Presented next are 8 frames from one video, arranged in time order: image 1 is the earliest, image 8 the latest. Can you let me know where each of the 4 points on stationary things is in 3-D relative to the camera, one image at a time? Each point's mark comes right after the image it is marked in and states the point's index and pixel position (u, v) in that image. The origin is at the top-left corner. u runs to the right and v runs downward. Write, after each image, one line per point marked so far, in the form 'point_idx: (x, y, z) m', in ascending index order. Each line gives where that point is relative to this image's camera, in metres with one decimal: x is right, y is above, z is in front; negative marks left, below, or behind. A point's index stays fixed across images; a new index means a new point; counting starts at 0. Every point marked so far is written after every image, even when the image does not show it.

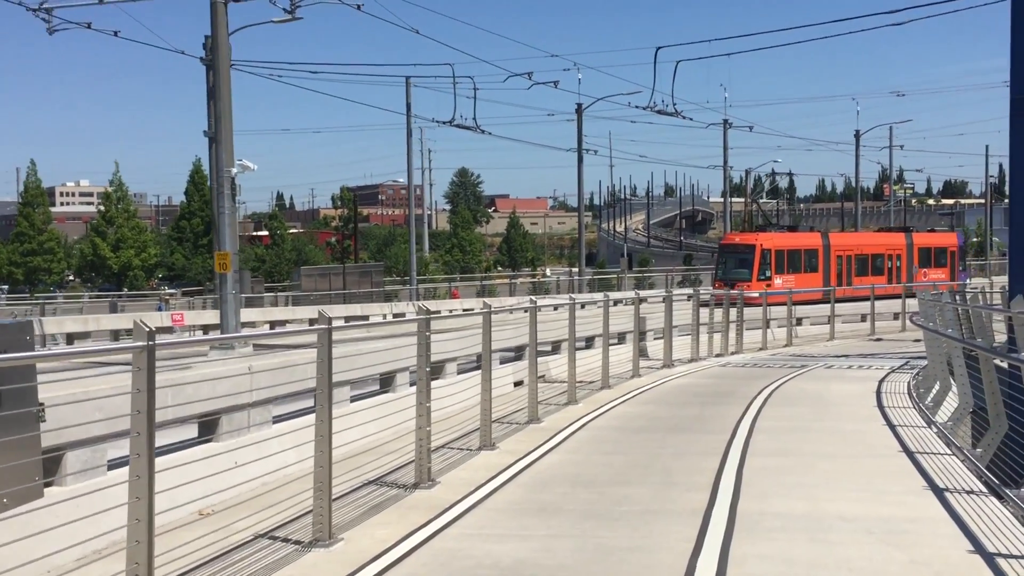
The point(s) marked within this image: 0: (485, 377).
0: (-0.3, -0.9, +10.5) m
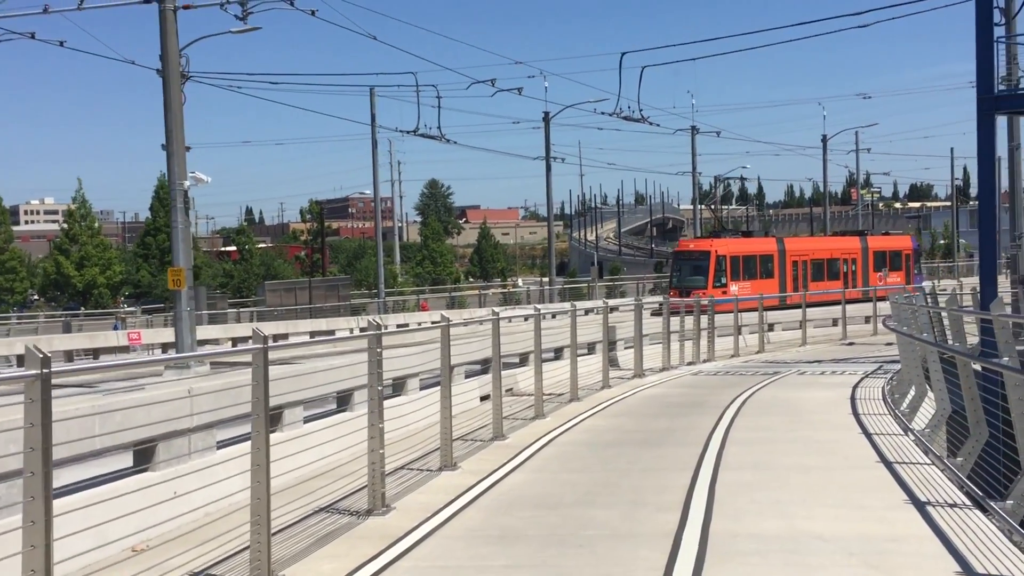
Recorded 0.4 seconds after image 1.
0: (-0.7, -1.1, +10.0) m
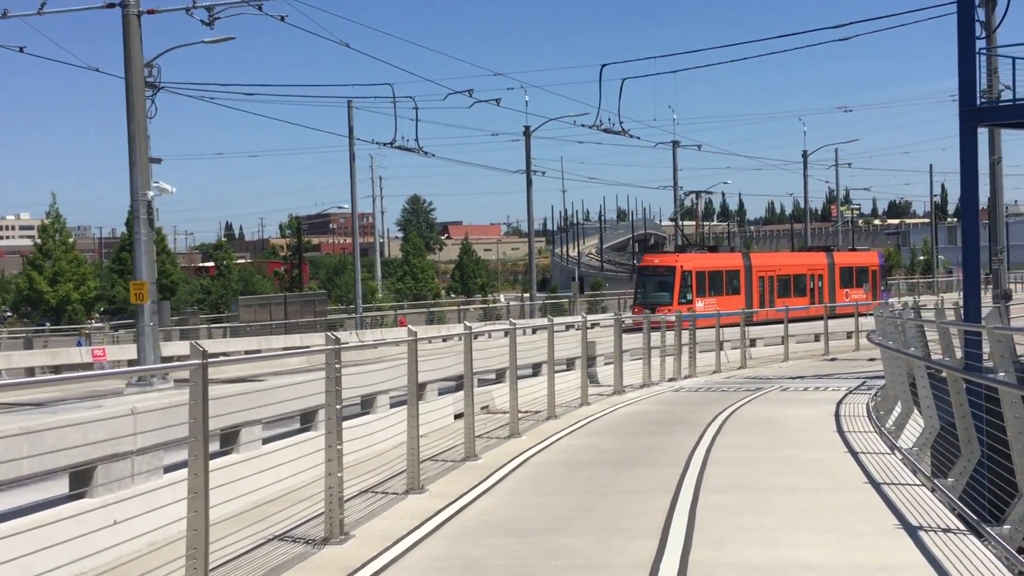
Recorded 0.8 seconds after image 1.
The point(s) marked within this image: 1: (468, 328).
0: (-1.0, -1.2, +9.5) m
1: (-0.6, -0.5, +12.1) m
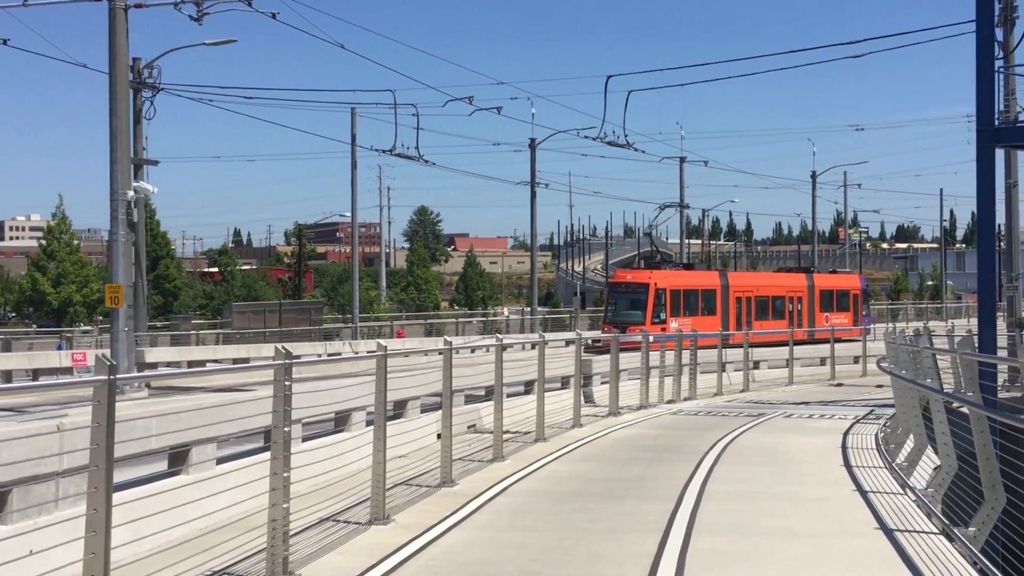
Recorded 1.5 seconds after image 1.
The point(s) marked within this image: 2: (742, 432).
0: (-1.2, -1.3, +8.6) m
1: (-0.7, -0.6, +11.3) m
2: (+3.6, -2.3, +15.7) m
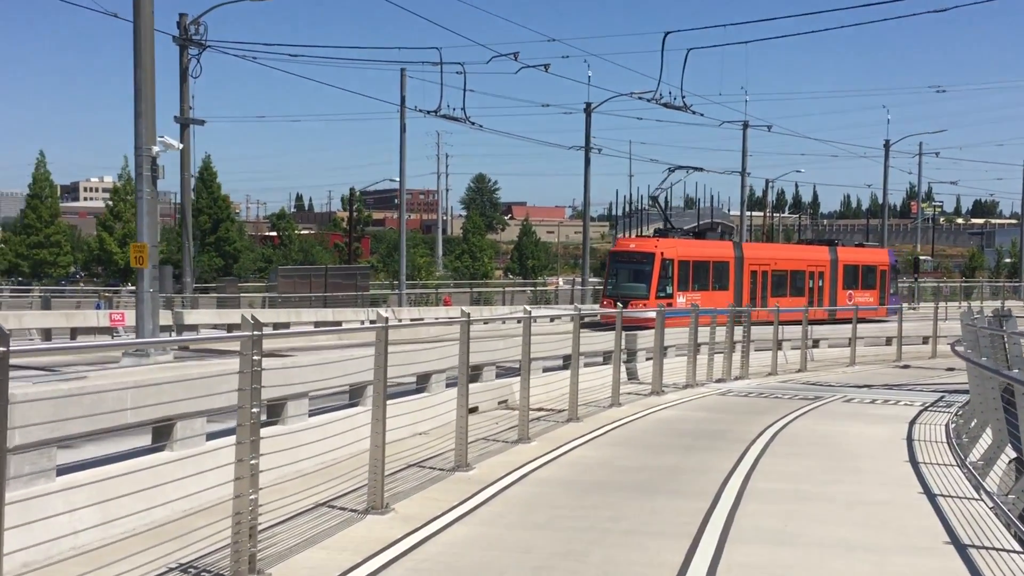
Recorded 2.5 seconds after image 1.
0: (-1.1, -1.0, +7.8) m
1: (-0.5, -0.3, +10.4) m
2: (+4.1, -1.9, +14.6) m
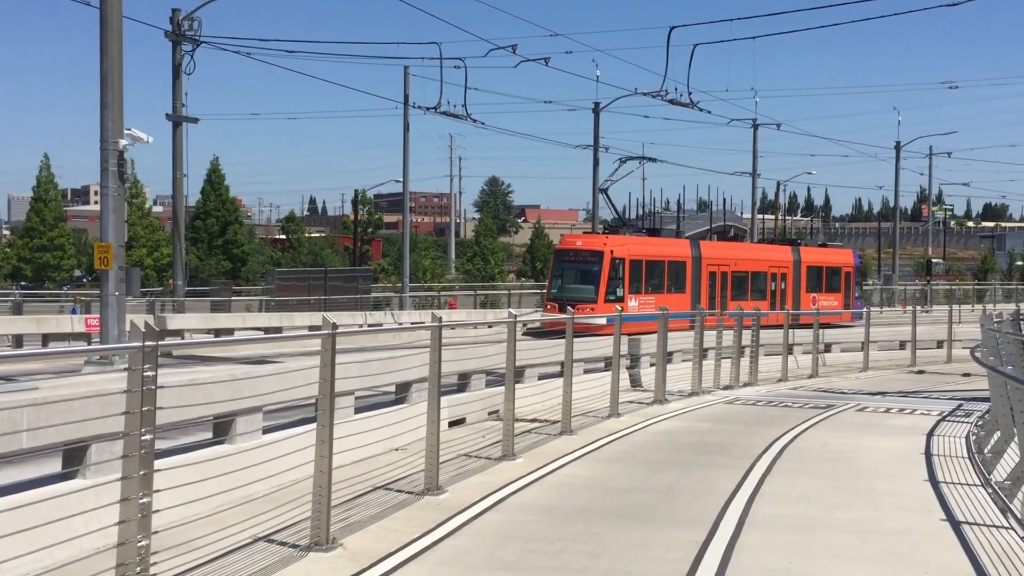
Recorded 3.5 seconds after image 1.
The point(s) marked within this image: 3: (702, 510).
0: (-1.3, -1.0, +6.8) m
1: (-0.7, -0.3, +9.4) m
2: (+4.0, -1.9, +13.5) m
3: (+1.6, -1.8, +8.3) m
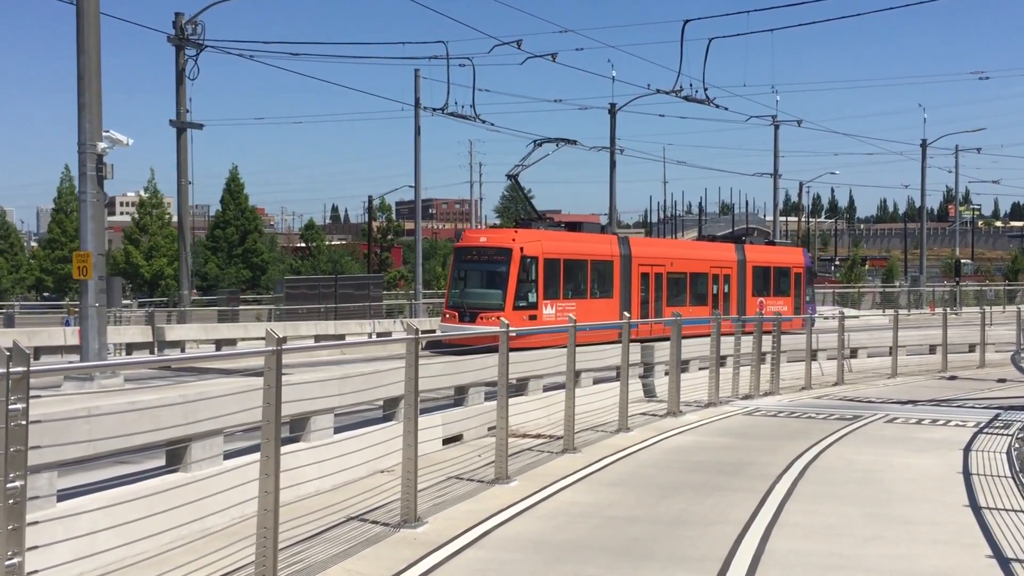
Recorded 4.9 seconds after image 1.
0: (-1.4, -1.1, +5.9) m
1: (-0.8, -0.3, +8.5) m
2: (+4.0, -1.9, +12.5) m
3: (+1.5, -1.9, +7.3) m
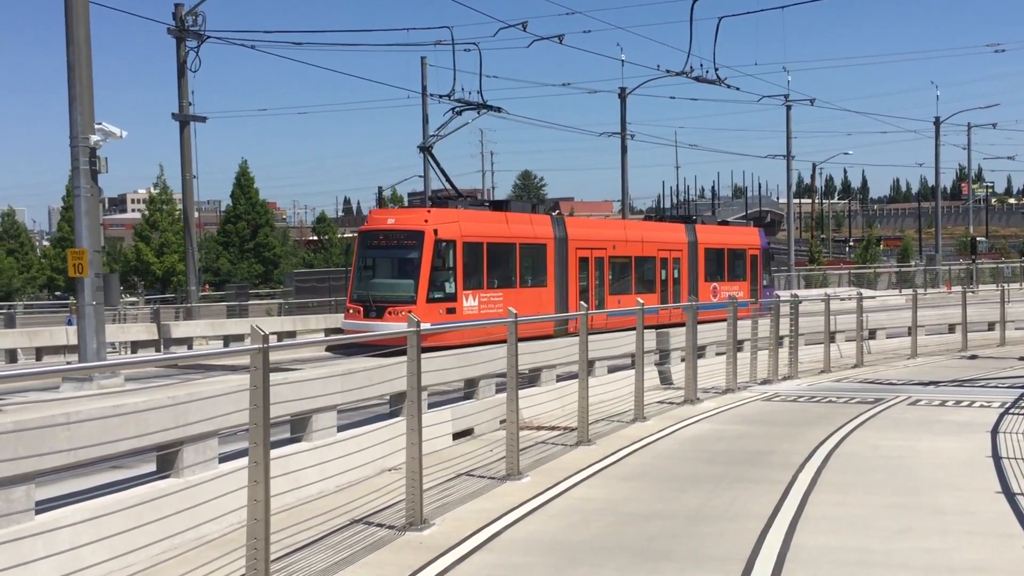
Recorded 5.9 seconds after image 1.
0: (-1.4, -1.0, +5.5) m
1: (-0.7, -0.3, +8.1) m
2: (+4.1, -1.7, +12.0) m
3: (+1.5, -1.7, +6.9) m
